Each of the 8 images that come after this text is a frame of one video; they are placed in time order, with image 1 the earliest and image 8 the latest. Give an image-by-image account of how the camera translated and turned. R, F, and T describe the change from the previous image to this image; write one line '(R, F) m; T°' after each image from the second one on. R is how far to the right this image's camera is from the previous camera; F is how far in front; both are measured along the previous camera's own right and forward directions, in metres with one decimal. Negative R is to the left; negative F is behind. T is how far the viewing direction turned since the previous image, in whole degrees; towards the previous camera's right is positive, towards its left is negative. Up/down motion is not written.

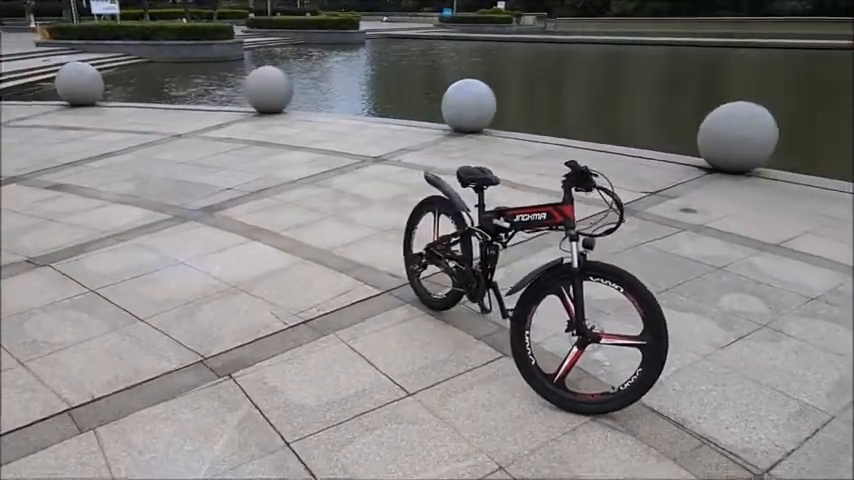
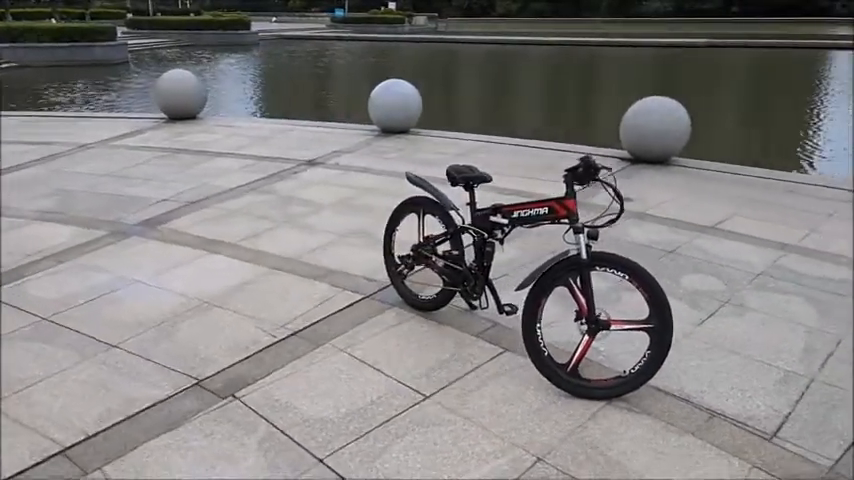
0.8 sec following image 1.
(-0.5, +0.1) m; +9°
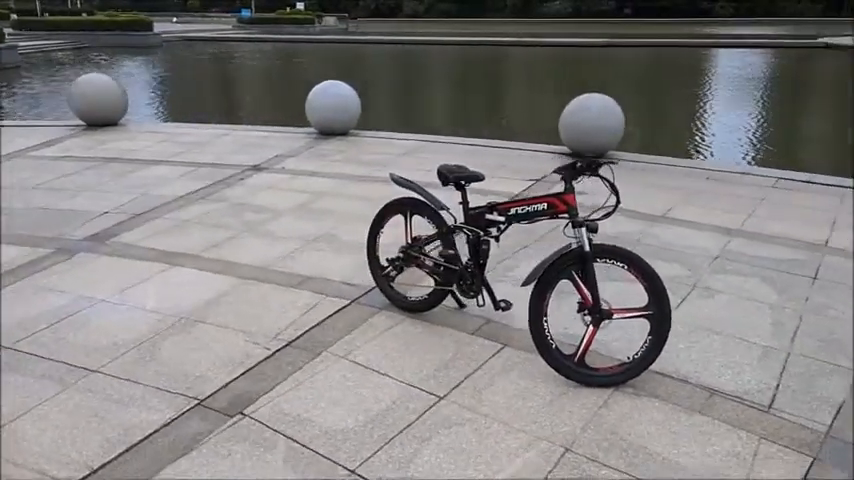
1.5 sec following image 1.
(-0.4, 0.0) m; +8°
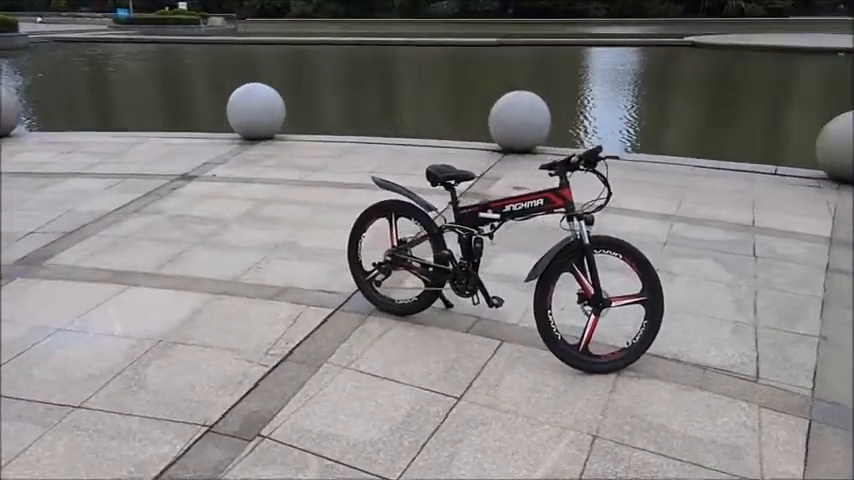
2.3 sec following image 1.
(-0.5, +0.1) m; +9°
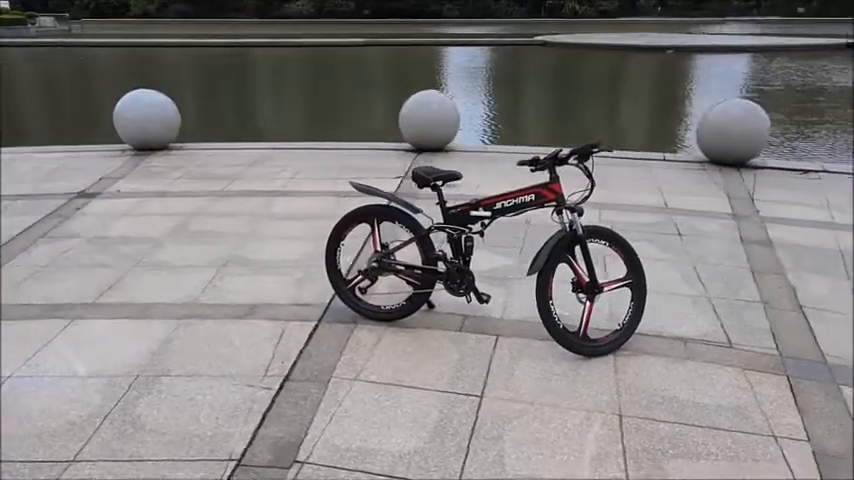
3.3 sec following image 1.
(-0.7, +0.1) m; +12°
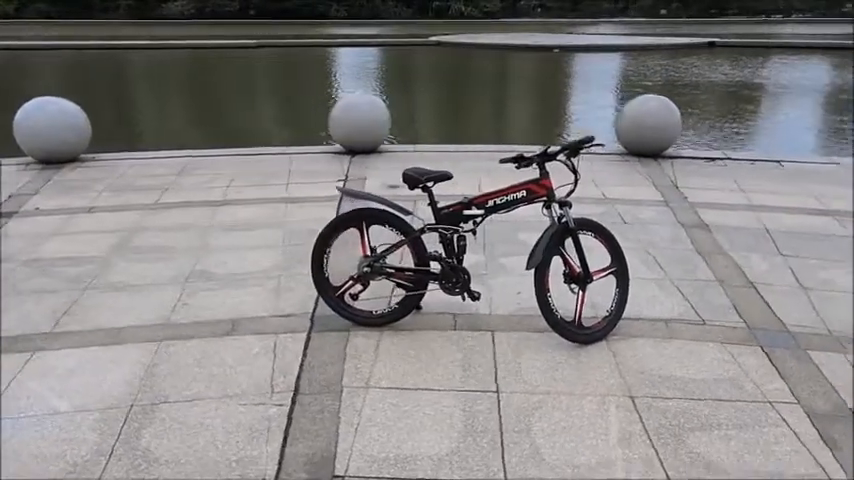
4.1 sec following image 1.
(-0.5, 0.0) m; +9°
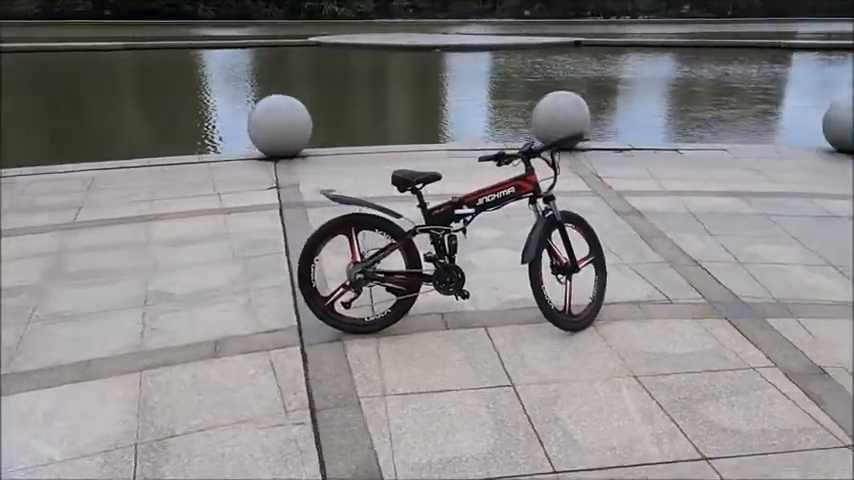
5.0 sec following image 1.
(-0.6, +0.1) m; +10°
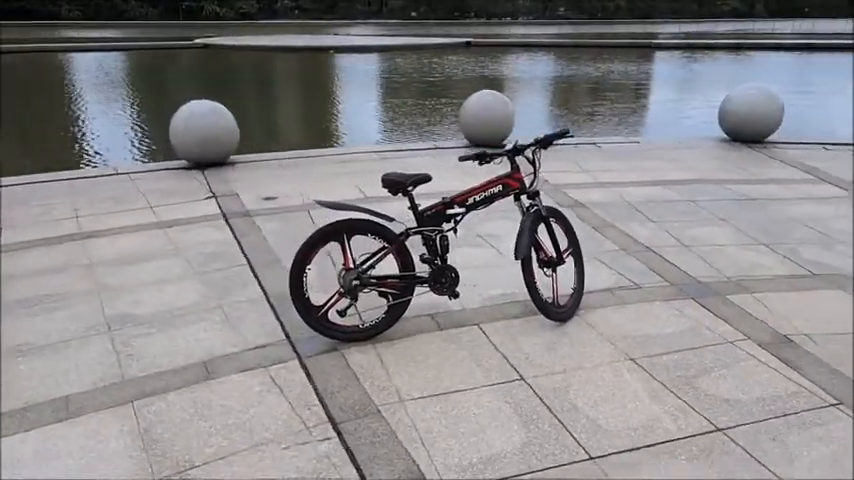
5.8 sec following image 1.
(-0.5, +0.1) m; +9°
